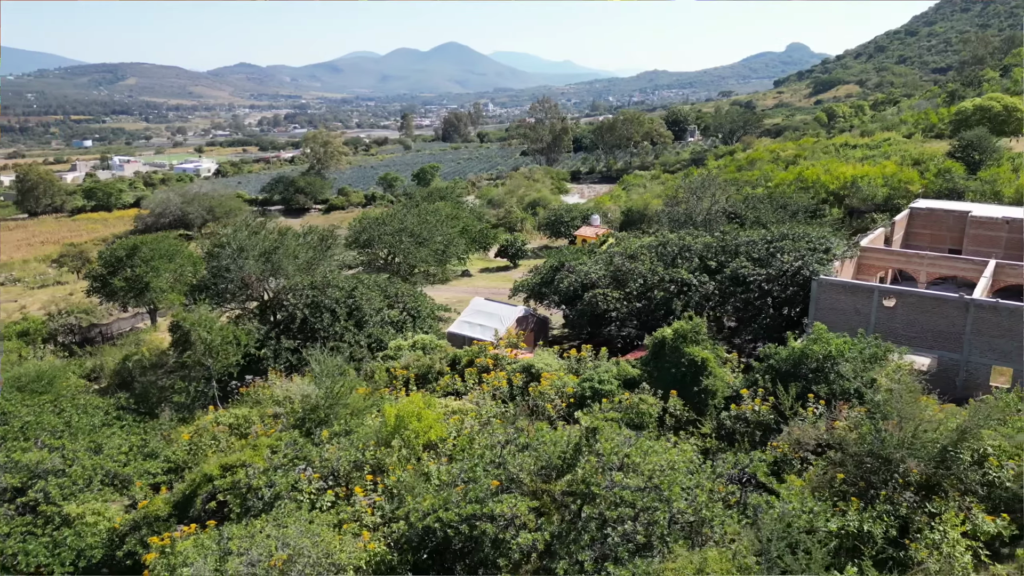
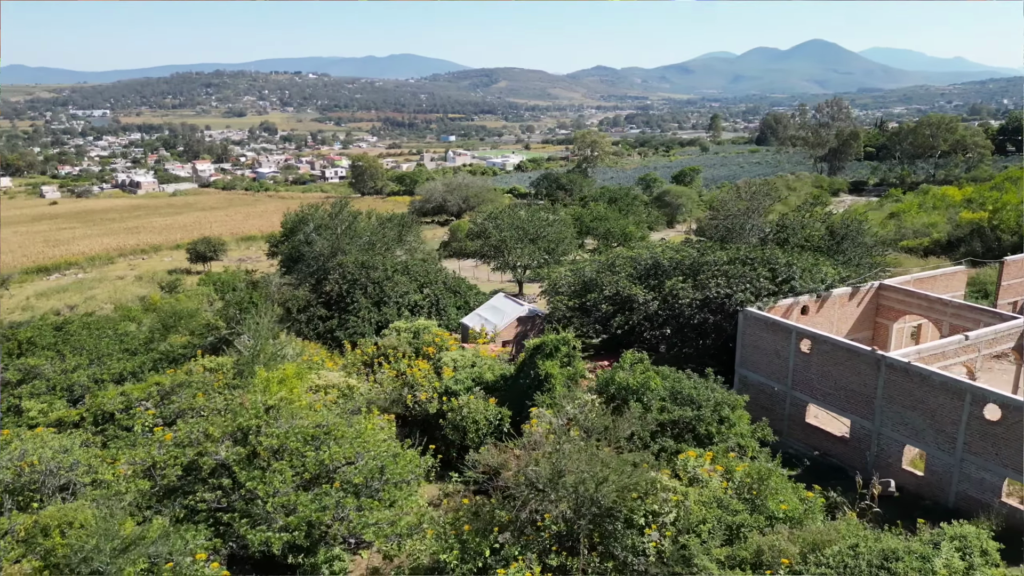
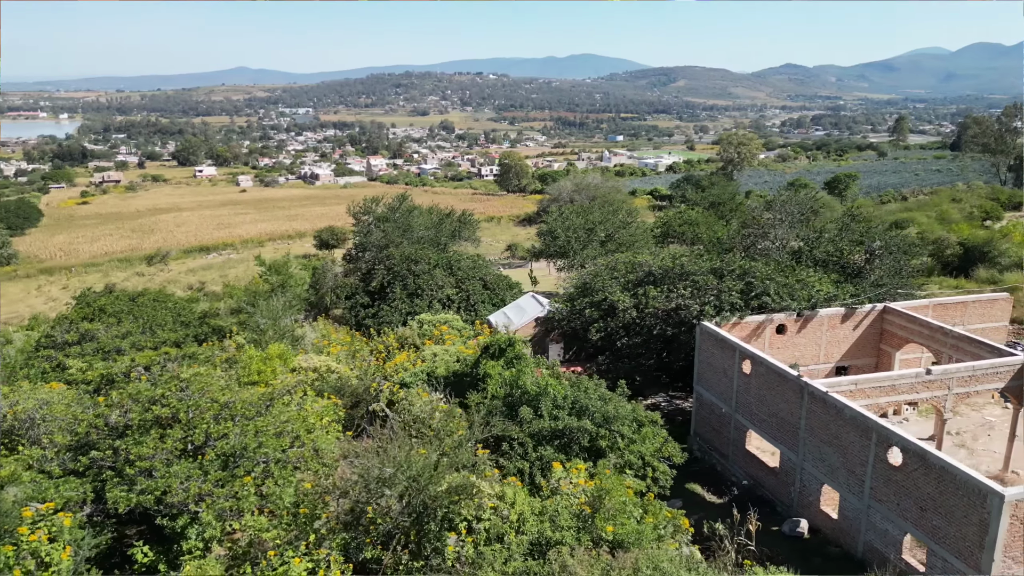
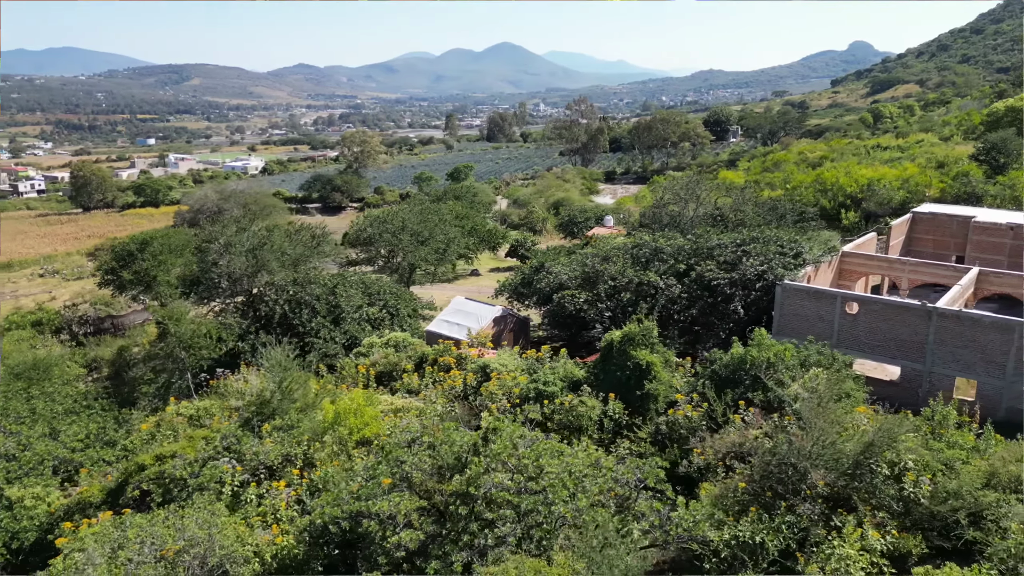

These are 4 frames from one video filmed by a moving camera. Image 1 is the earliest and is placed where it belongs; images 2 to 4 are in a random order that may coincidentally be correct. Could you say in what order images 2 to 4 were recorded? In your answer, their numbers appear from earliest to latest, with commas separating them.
4, 2, 3
